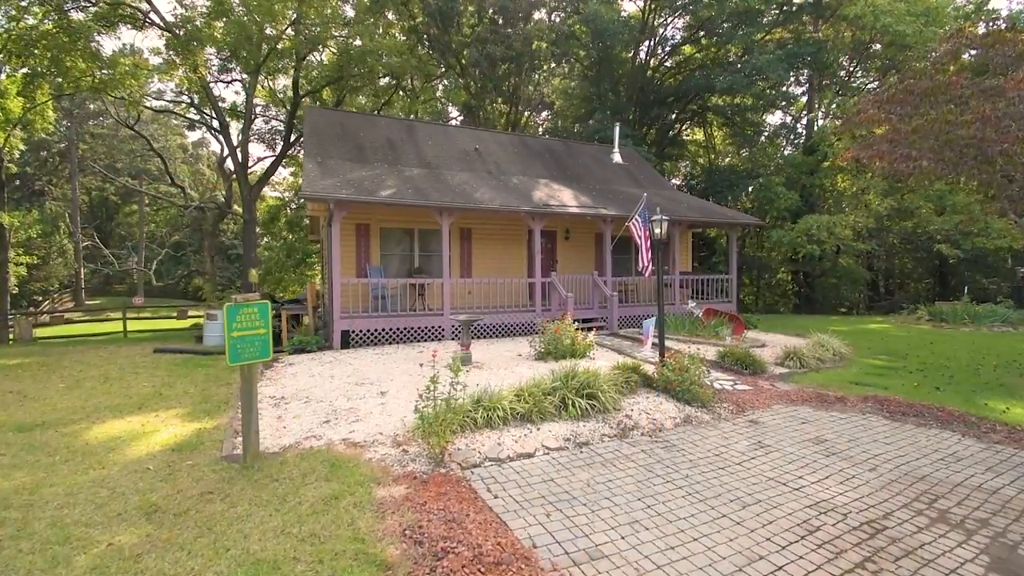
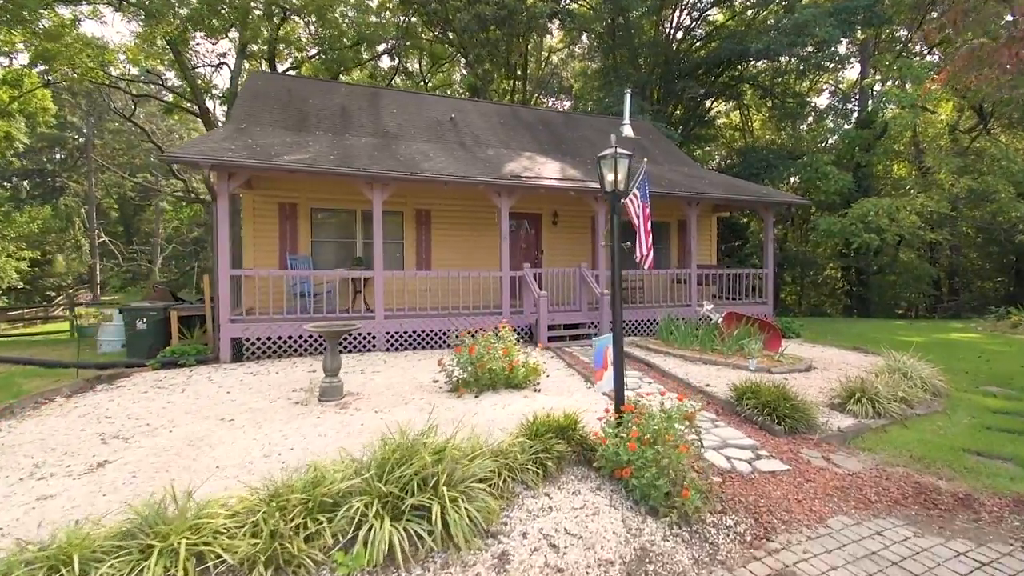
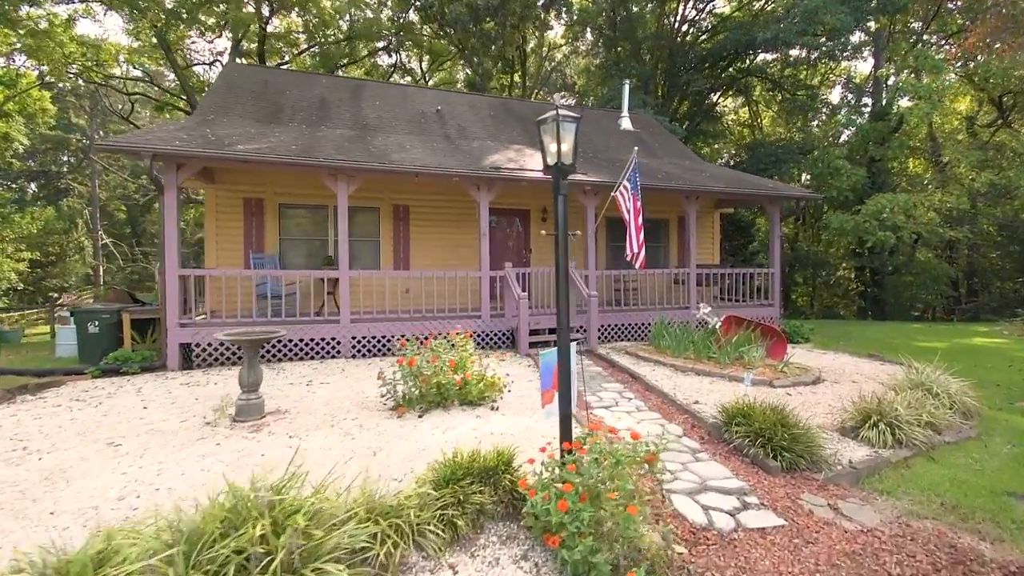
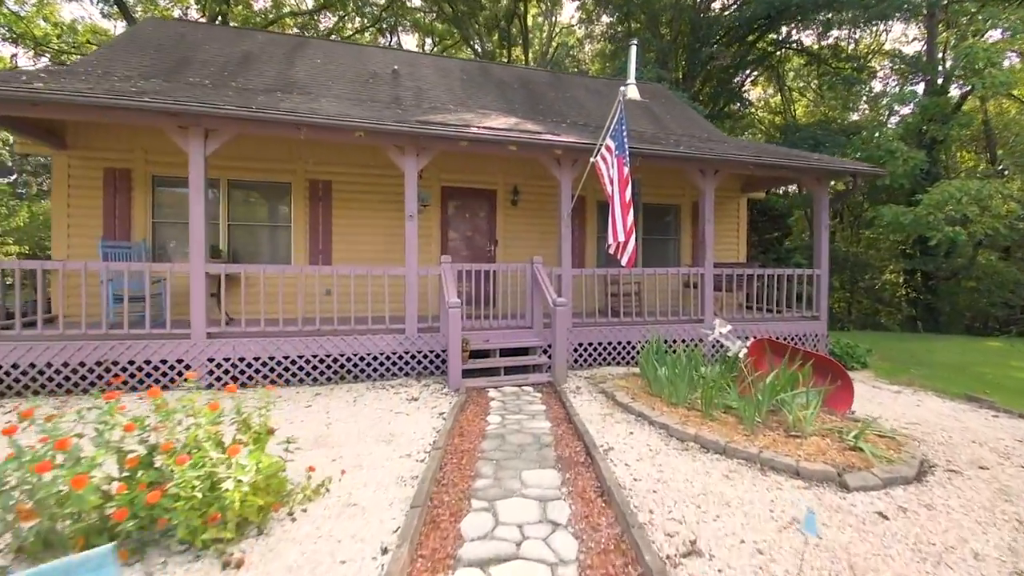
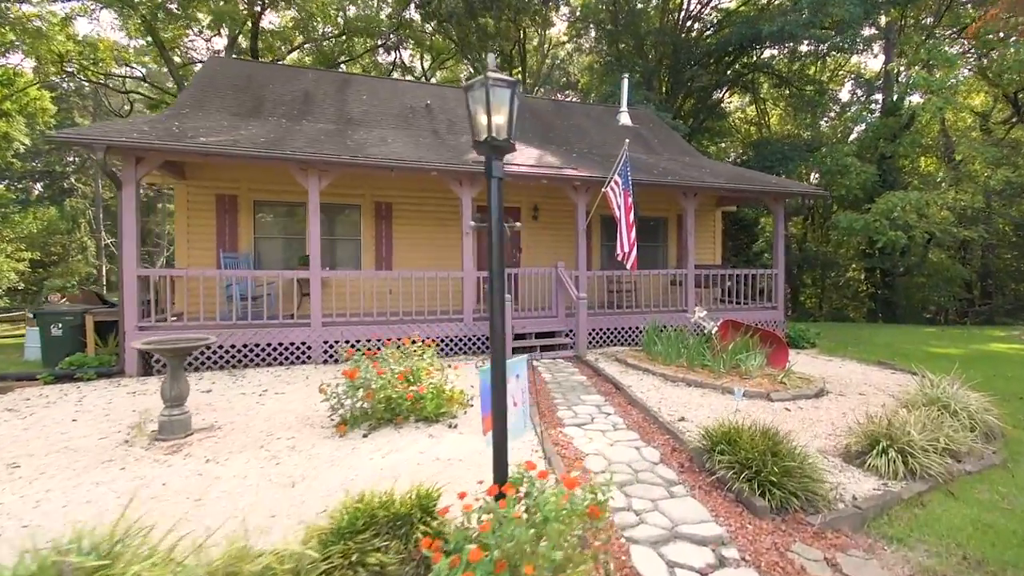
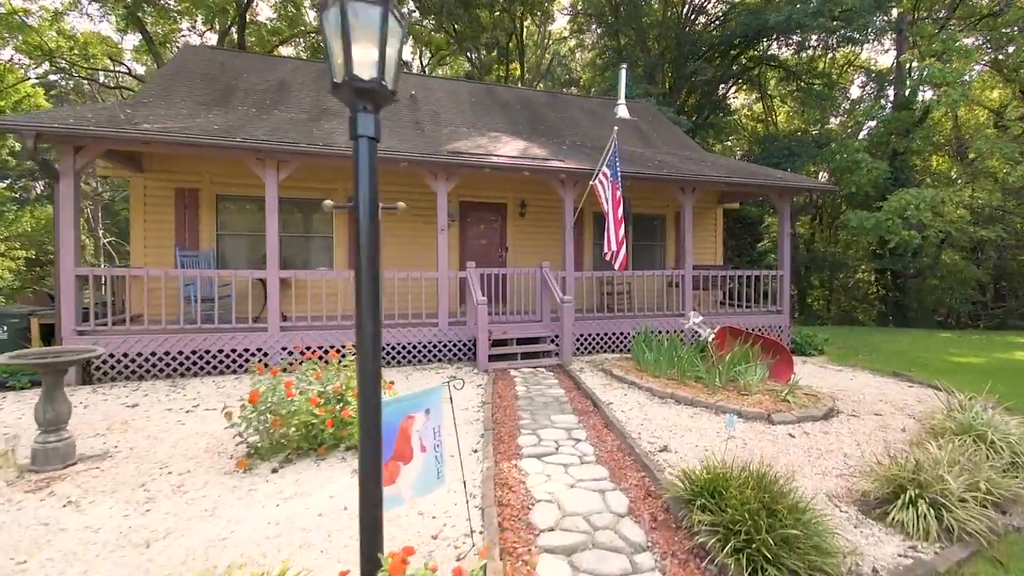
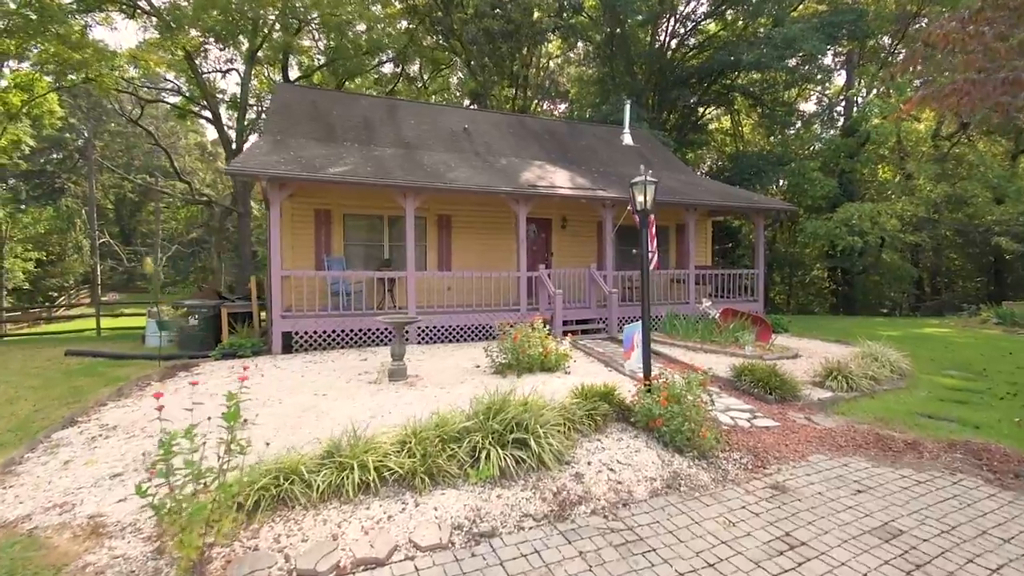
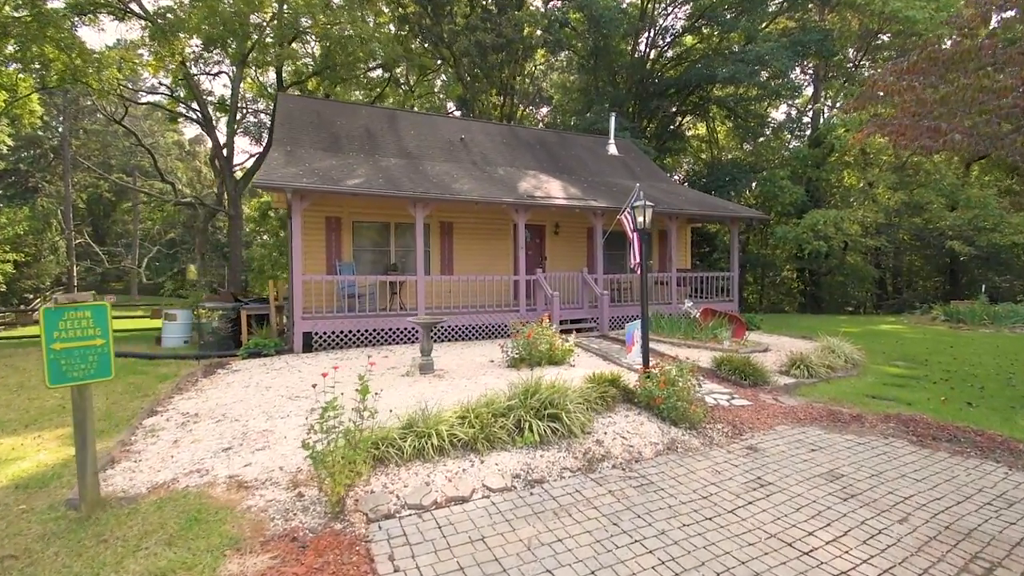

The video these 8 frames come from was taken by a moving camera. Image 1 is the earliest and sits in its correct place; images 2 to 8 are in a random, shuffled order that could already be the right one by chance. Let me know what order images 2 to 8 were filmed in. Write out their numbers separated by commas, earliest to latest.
8, 7, 2, 3, 5, 6, 4
